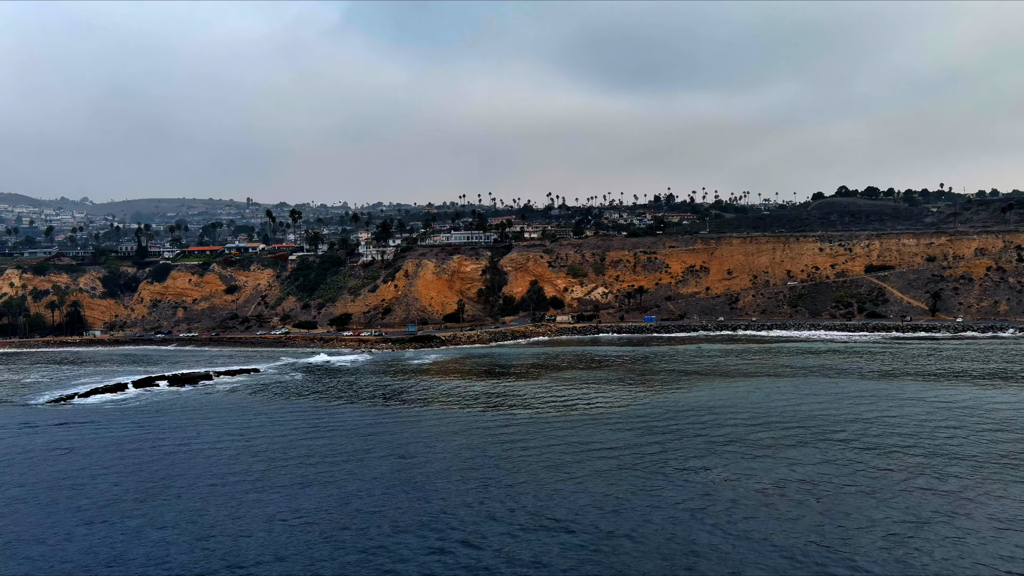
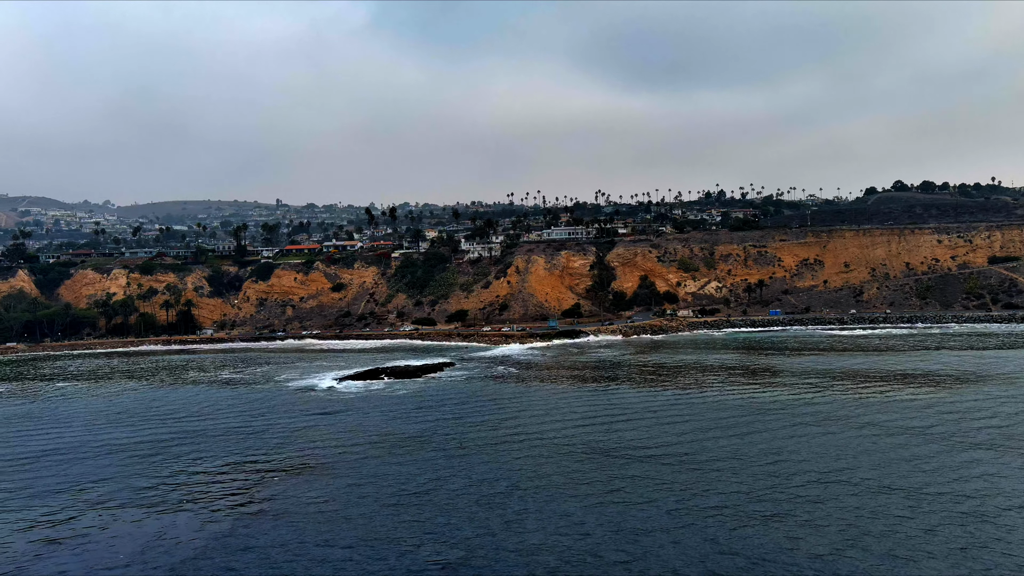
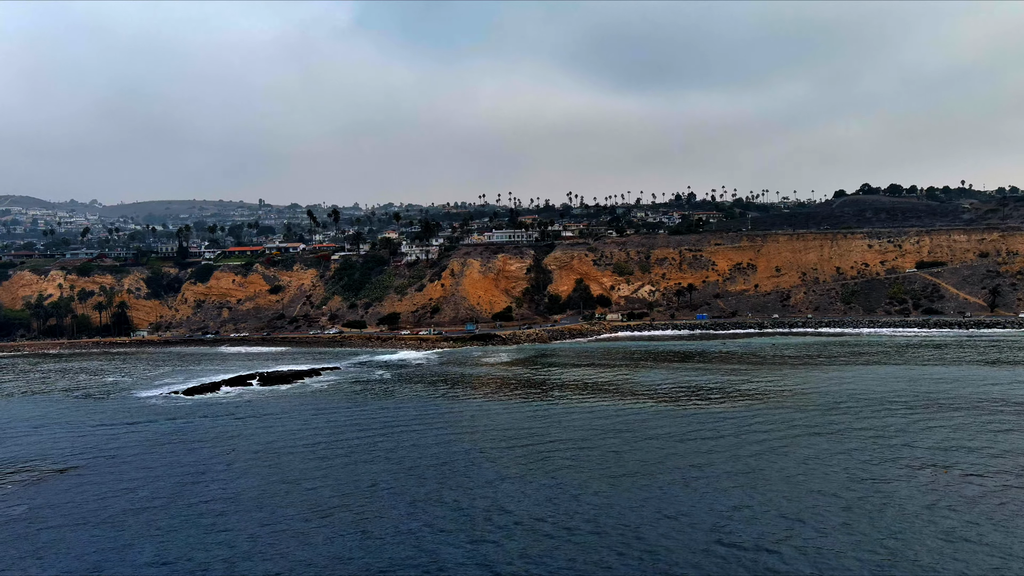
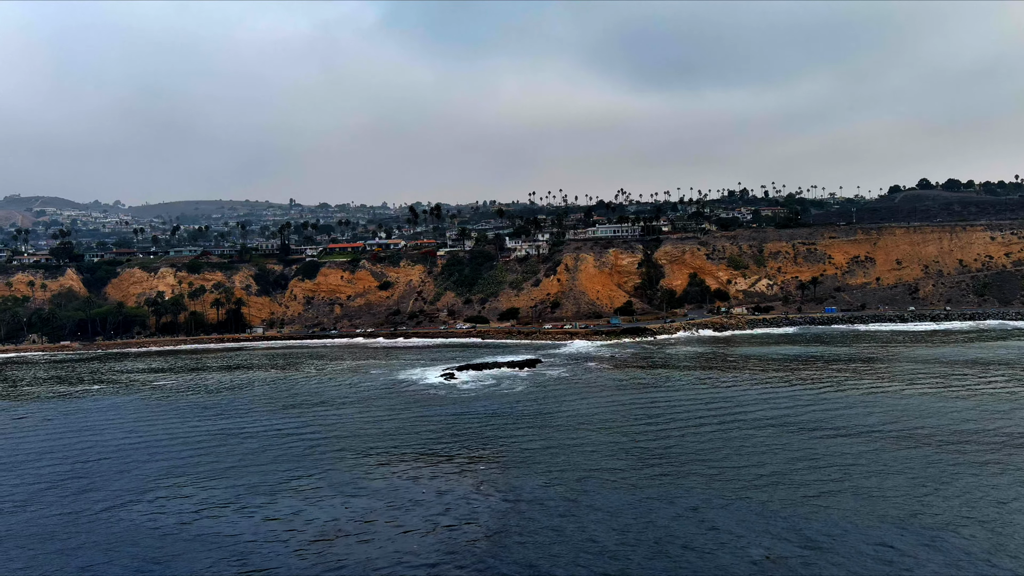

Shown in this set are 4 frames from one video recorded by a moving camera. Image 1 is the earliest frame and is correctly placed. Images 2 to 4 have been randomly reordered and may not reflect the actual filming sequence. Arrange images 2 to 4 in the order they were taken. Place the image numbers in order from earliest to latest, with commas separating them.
3, 2, 4
